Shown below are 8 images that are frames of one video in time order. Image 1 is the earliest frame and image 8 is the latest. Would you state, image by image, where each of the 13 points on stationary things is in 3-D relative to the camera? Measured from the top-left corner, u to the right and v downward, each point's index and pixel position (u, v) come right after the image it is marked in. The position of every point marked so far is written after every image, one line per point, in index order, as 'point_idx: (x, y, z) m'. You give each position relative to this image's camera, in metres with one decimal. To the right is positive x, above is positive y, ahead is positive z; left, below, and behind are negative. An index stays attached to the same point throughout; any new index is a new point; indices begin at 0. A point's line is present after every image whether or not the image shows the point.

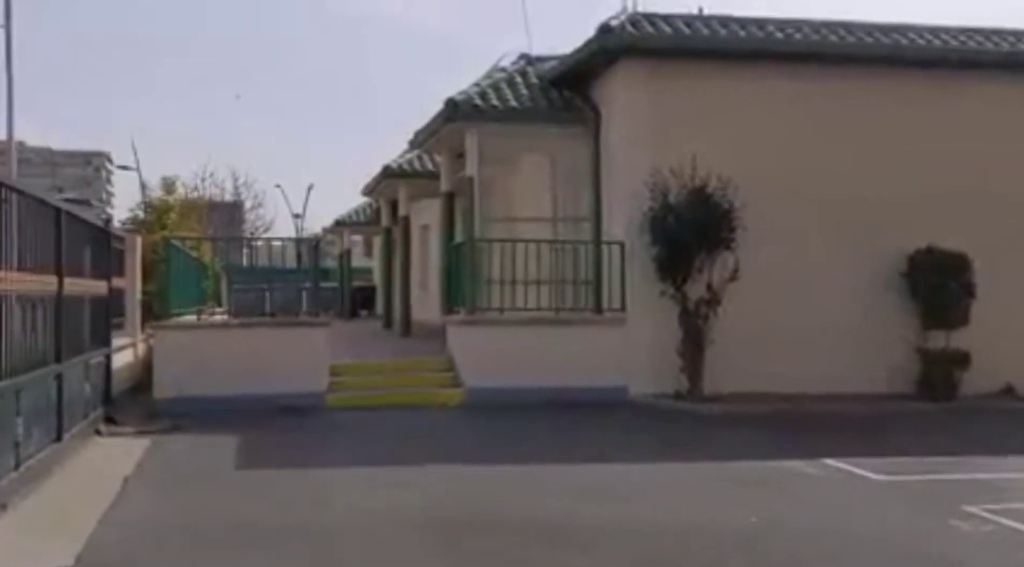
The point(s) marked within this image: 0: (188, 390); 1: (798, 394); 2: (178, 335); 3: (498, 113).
0: (-3.7, -1.2, +11.1) m
1: (+3.6, -1.4, +12.4) m
2: (-3.8, -0.6, +11.1) m
3: (-0.2, +2.2, +12.8) m
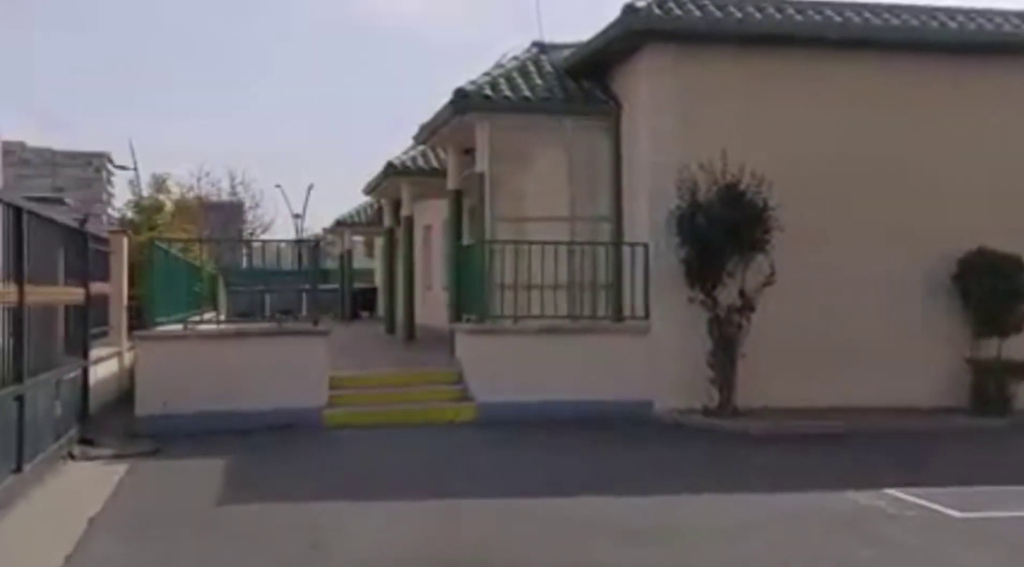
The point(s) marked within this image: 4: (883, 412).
0: (-3.5, -1.3, +10.1) m
1: (+3.8, -1.5, +11.4) m
2: (-3.6, -0.7, +10.1) m
3: (0.0, +2.2, +11.8) m
4: (+4.3, -1.5, +11.3) m
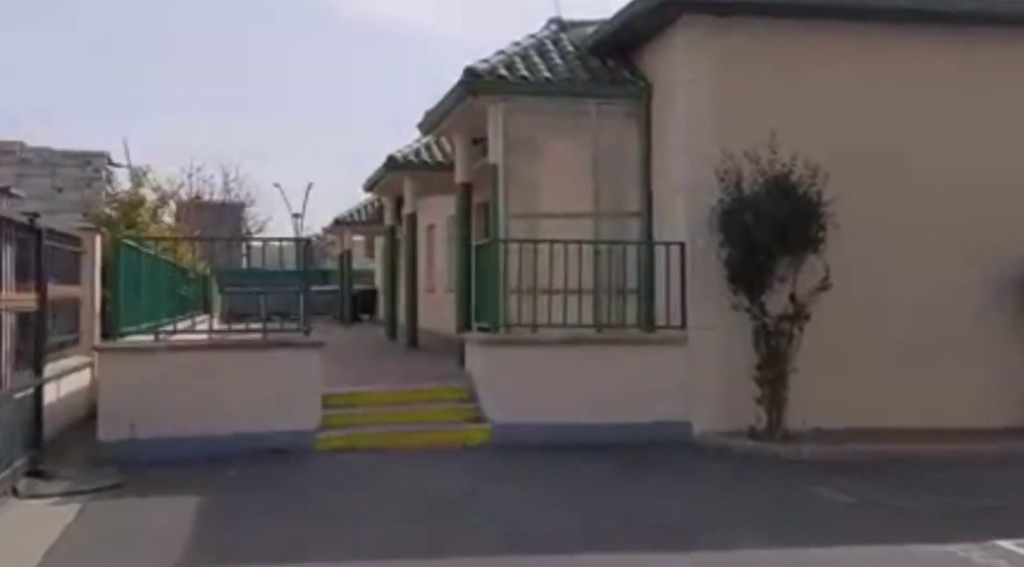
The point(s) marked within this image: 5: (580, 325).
0: (-3.3, -1.3, +8.8) m
1: (+4.0, -1.5, +10.1) m
2: (-3.4, -0.7, +8.8) m
3: (+0.2, +2.1, +10.5) m
4: (+4.5, -1.5, +10.0) m
5: (+0.7, -0.4, +10.2) m
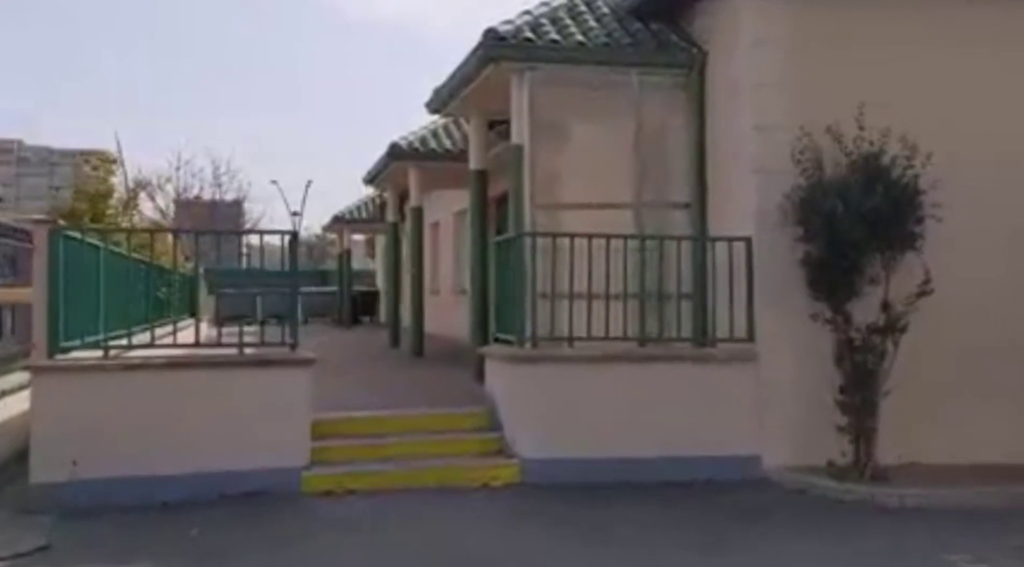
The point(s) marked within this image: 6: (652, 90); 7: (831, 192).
0: (-3.1, -1.3, +7.1) m
1: (+4.2, -1.5, +8.3) m
2: (-3.2, -0.7, +7.1) m
3: (+0.4, +2.1, +8.8) m
4: (+4.7, -1.6, +8.3) m
5: (+1.0, -0.5, +8.5) m
6: (+1.3, +1.8, +9.3) m
7: (+2.5, +0.7, +7.7) m
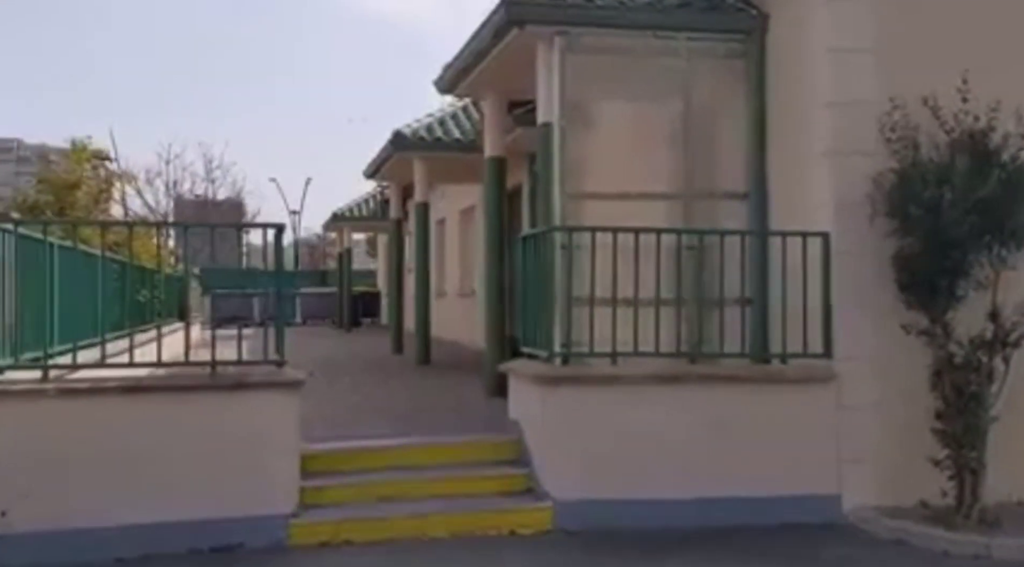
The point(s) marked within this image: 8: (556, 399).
0: (-2.8, -1.4, +5.7) m
1: (+4.4, -1.6, +7.0) m
2: (-3.0, -0.7, +5.7) m
3: (+0.7, +2.1, +7.4) m
4: (+5.0, -1.6, +6.9) m
5: (+1.2, -0.5, +7.1) m
6: (+1.5, +1.8, +7.9) m
7: (+2.7, +0.7, +6.3) m
8: (+0.3, -0.8, +6.5) m
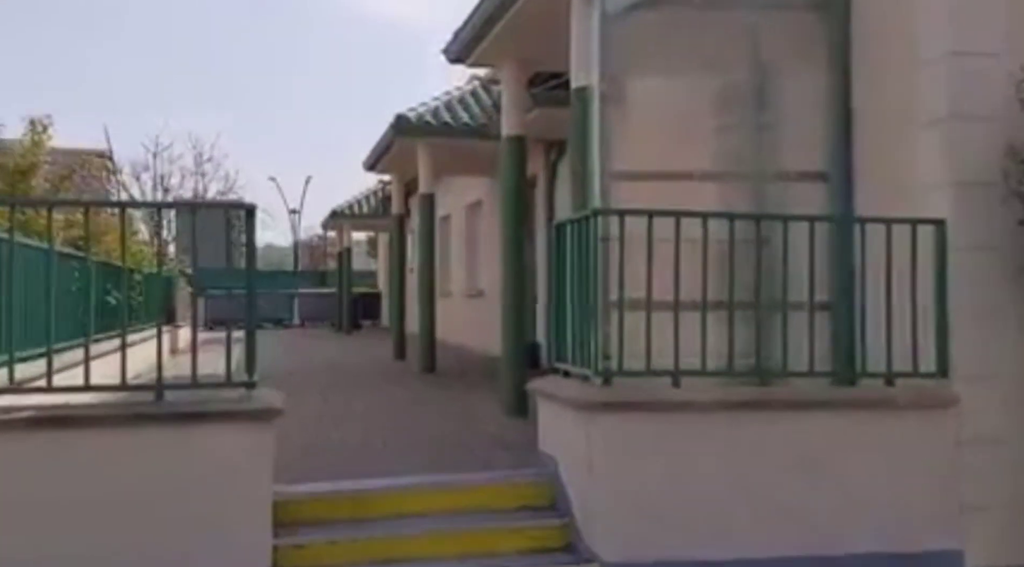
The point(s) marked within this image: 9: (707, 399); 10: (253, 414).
0: (-2.7, -1.4, +4.3) m
1: (+4.6, -1.6, +5.6) m
2: (-2.8, -0.7, +4.3) m
3: (+0.8, +2.1, +6.0) m
4: (+5.1, -1.6, +5.5) m
5: (+1.4, -0.5, +5.7) m
6: (+1.7, +1.8, +6.5) m
7: (+2.9, +0.7, +4.9) m
8: (+0.5, -0.8, +5.1) m
9: (+1.0, -0.6, +5.1) m
10: (-1.3, -0.6, +4.7) m
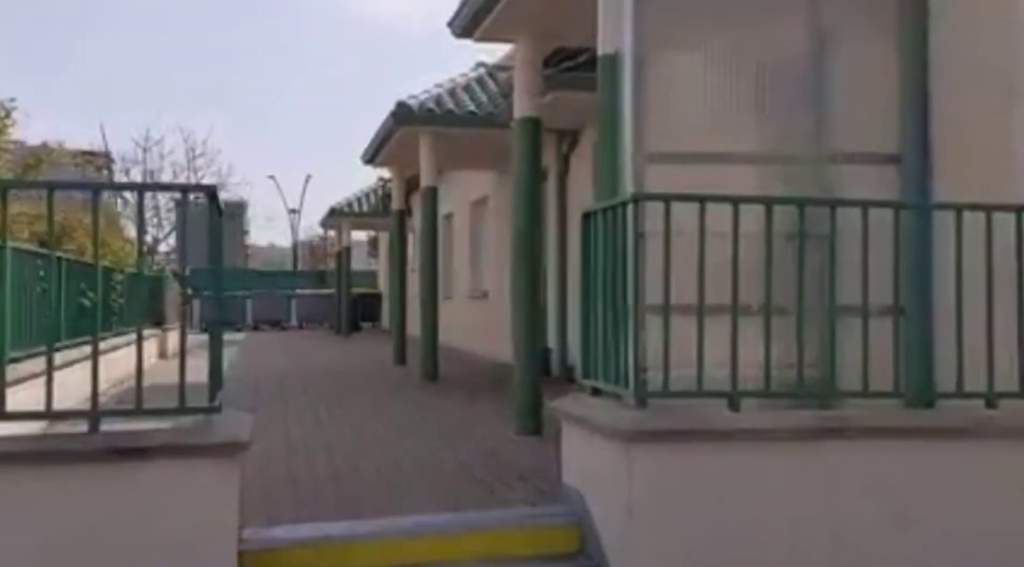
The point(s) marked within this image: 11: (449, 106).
0: (-2.6, -1.4, +3.4) m
1: (+4.7, -1.6, +4.6) m
2: (-2.7, -0.7, +3.4) m
3: (+0.9, +2.1, +5.1) m
4: (+5.2, -1.6, +4.6) m
5: (+1.4, -0.5, +4.8) m
6: (+1.8, +1.8, +5.6) m
7: (+3.0, +0.7, +4.0) m
8: (+0.6, -0.8, +4.2) m
9: (+1.1, -0.6, +4.2) m
10: (-1.2, -0.6, +3.8) m
11: (-0.8, +2.2, +12.2) m
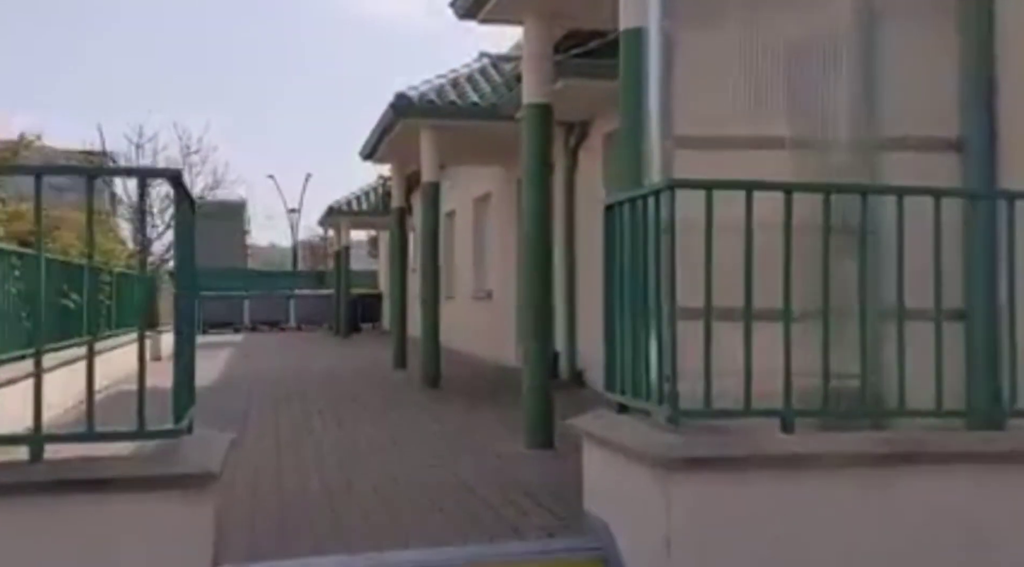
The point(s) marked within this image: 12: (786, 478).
0: (-2.5, -1.4, +2.8) m
1: (+4.8, -1.6, +4.0) m
2: (-2.6, -0.7, +2.8) m
3: (+1.0, +2.1, +4.5) m
4: (+5.3, -1.6, +4.0) m
5: (+1.5, -0.5, +4.2) m
6: (+1.9, +1.8, +5.0) m
7: (+3.1, +0.7, +3.4) m
8: (+0.6, -0.8, +3.6) m
9: (+1.2, -0.6, +3.6) m
10: (-1.1, -0.6, +3.2) m
11: (-0.7, +2.2, +11.7) m
12: (+1.0, -0.7, +3.6) m
